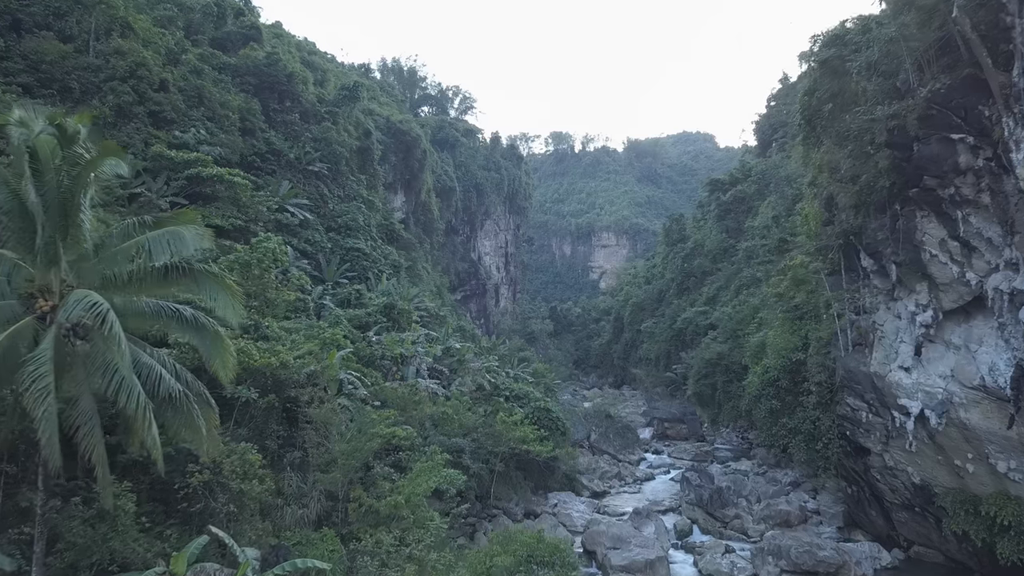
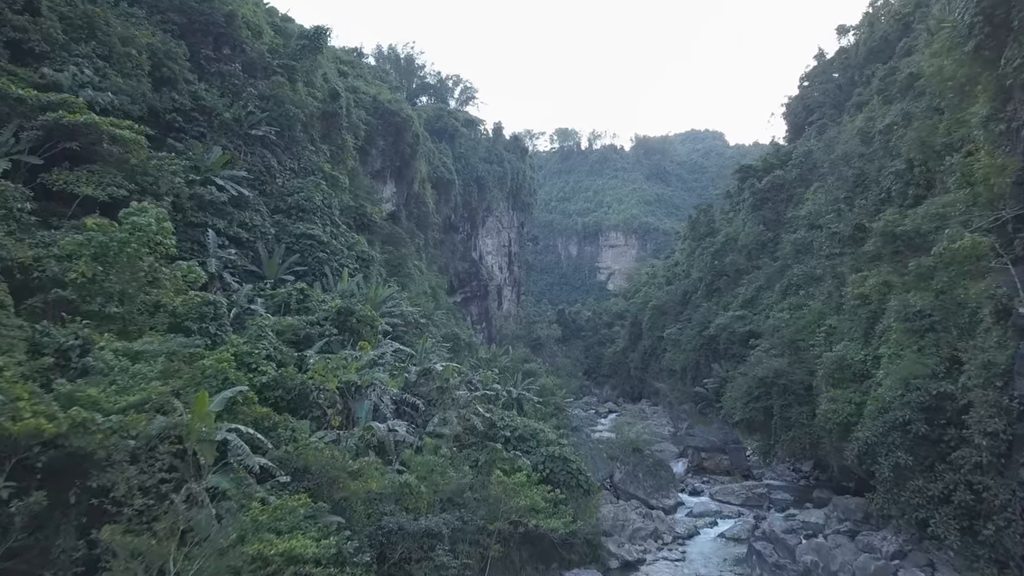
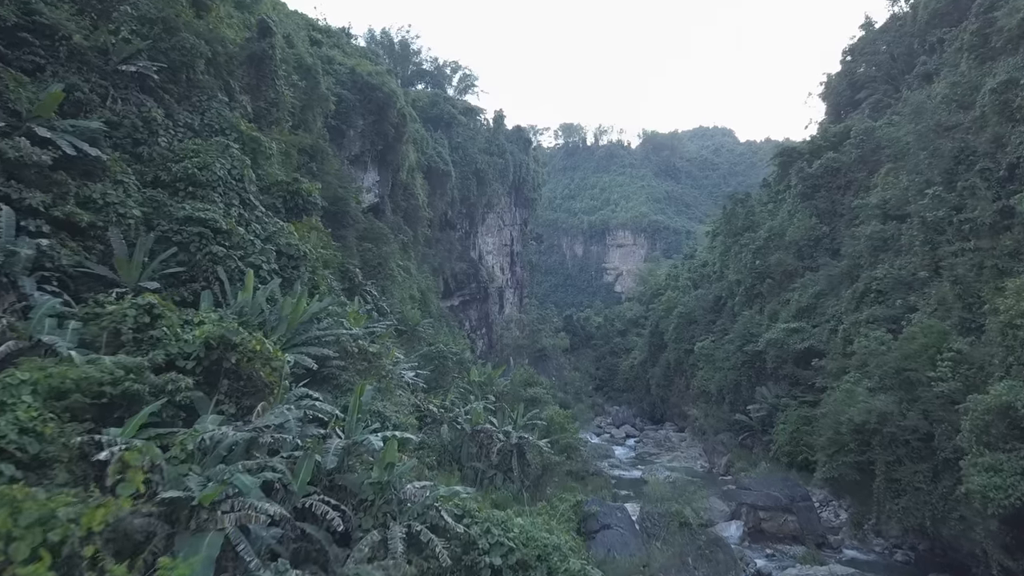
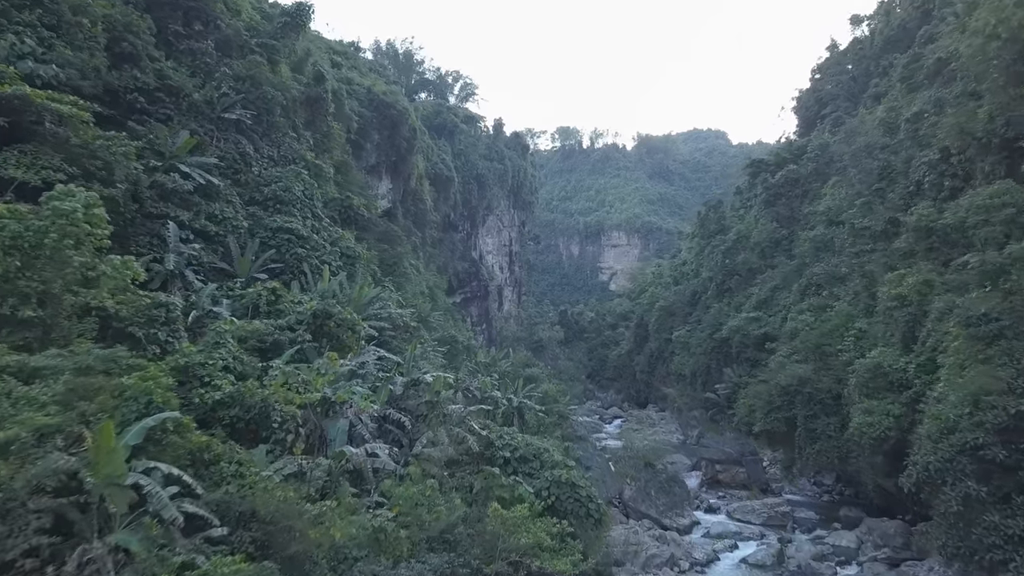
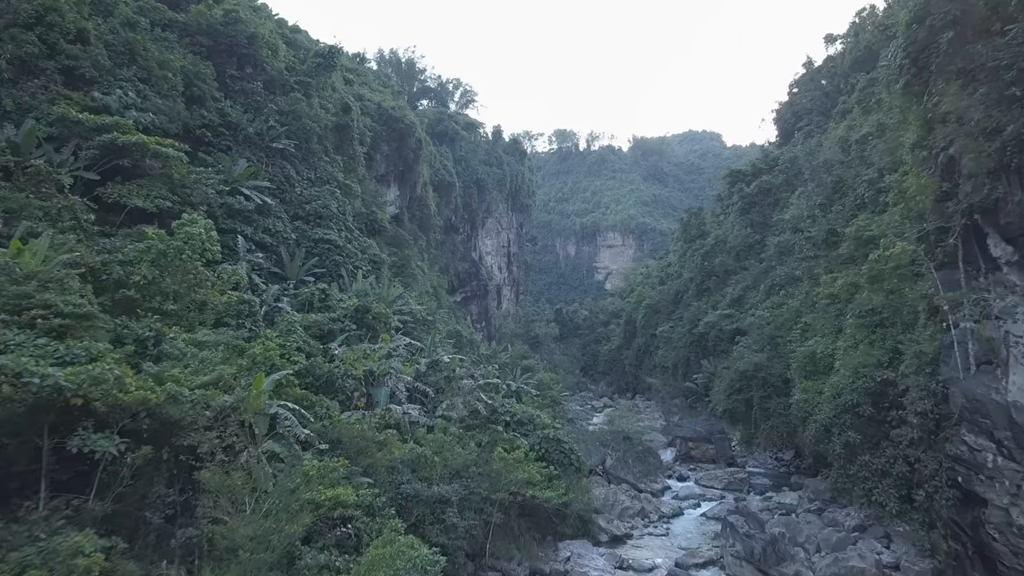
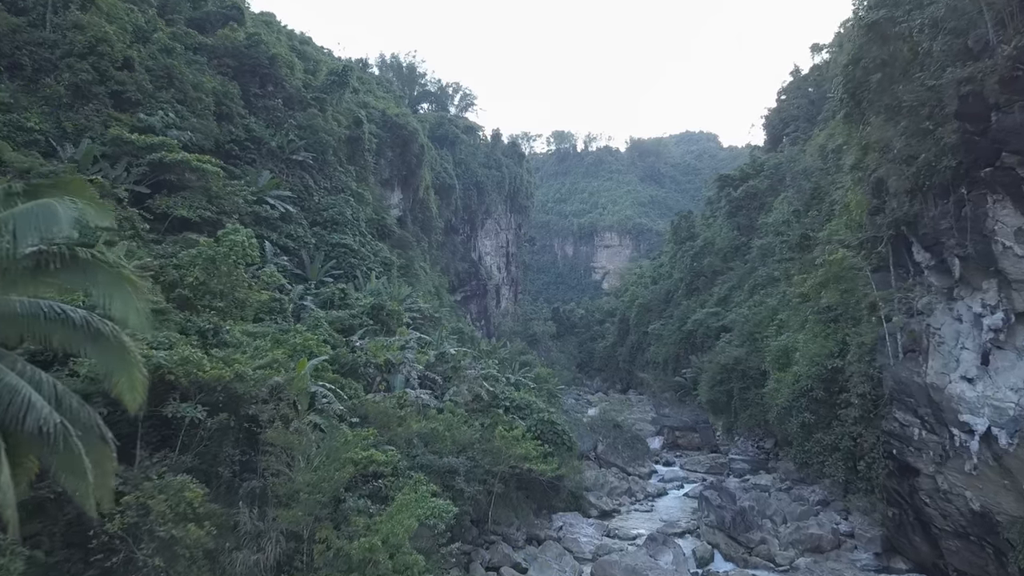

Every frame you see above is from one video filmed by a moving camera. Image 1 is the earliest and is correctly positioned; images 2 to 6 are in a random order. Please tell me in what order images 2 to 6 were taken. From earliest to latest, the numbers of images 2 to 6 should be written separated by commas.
6, 5, 2, 4, 3
